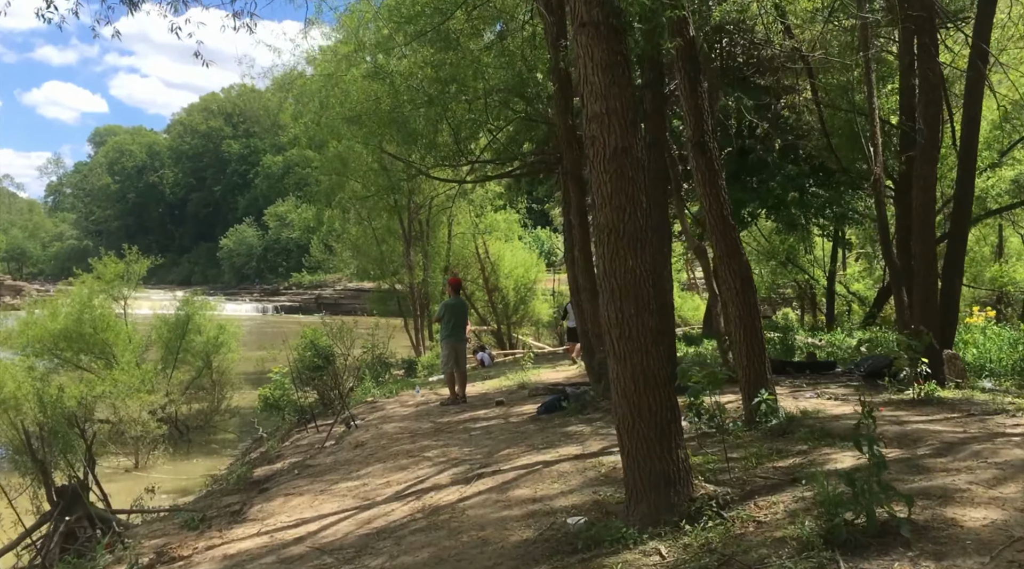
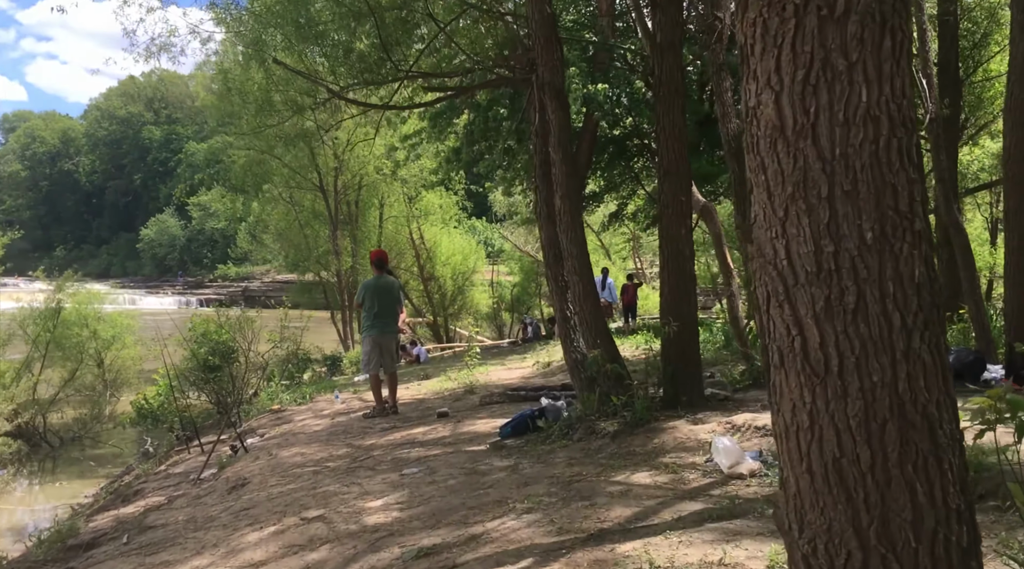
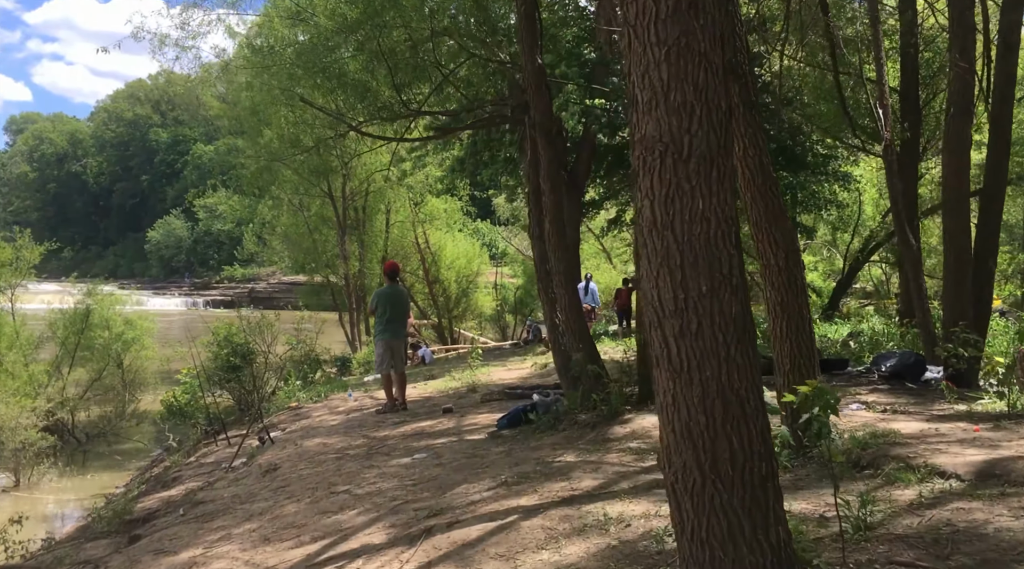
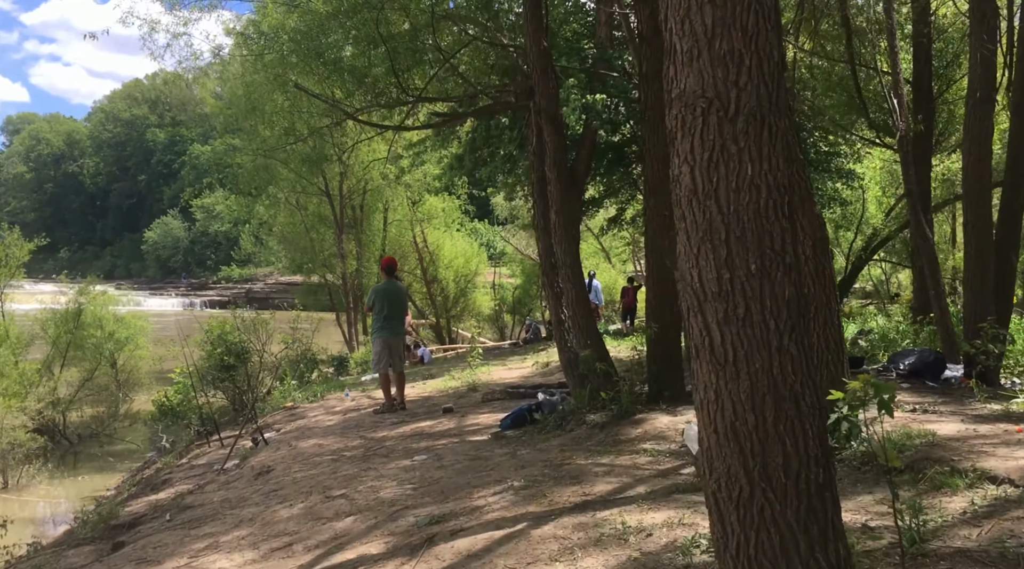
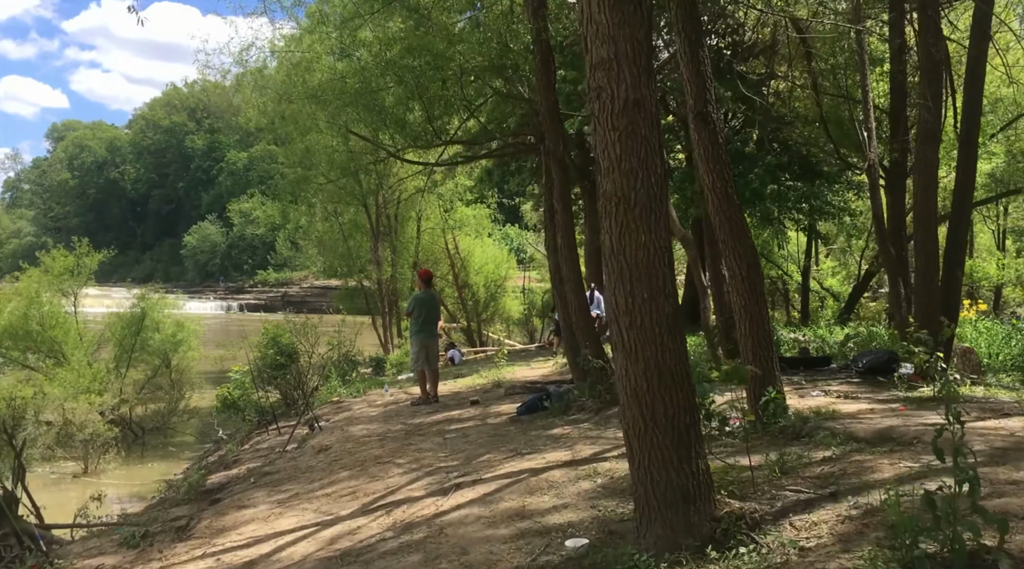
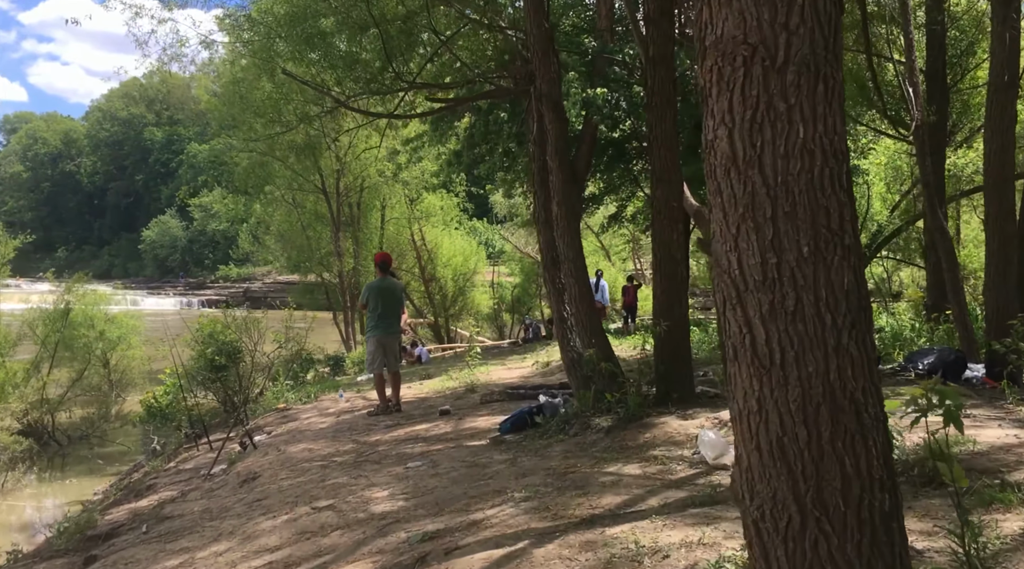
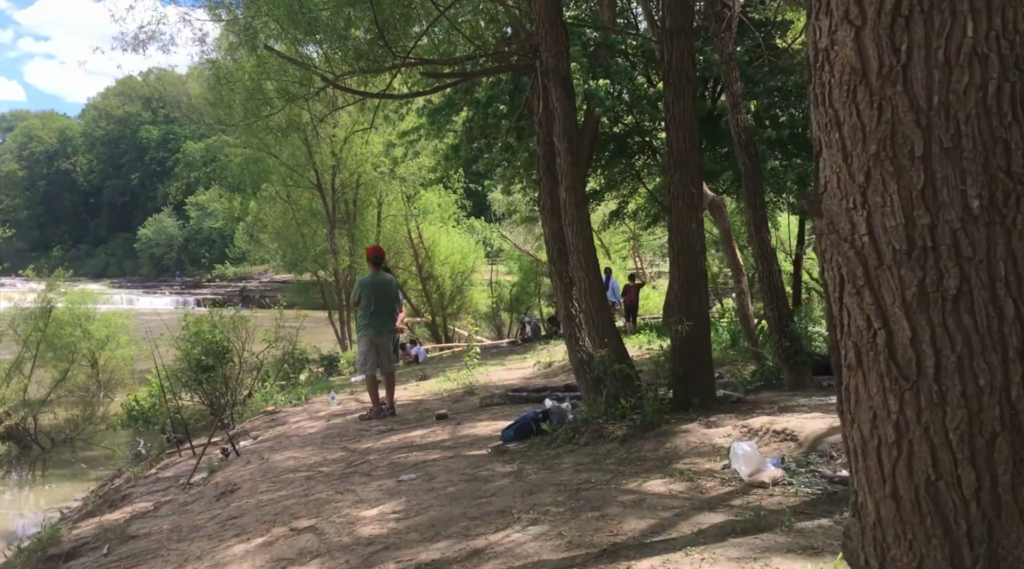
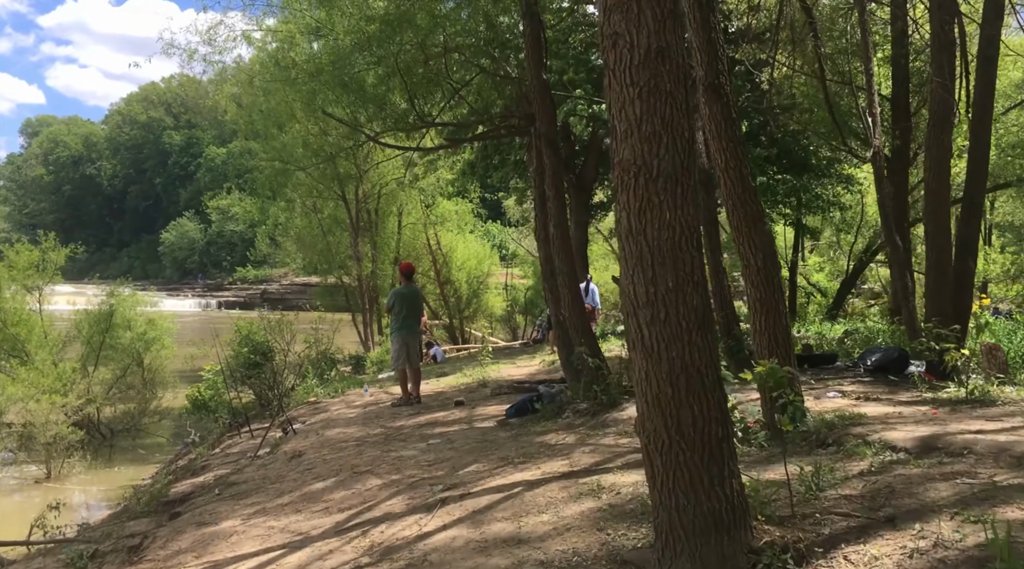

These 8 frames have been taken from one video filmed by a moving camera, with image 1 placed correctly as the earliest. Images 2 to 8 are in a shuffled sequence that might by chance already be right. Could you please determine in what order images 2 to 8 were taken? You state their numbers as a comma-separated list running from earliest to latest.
5, 8, 3, 4, 6, 2, 7
